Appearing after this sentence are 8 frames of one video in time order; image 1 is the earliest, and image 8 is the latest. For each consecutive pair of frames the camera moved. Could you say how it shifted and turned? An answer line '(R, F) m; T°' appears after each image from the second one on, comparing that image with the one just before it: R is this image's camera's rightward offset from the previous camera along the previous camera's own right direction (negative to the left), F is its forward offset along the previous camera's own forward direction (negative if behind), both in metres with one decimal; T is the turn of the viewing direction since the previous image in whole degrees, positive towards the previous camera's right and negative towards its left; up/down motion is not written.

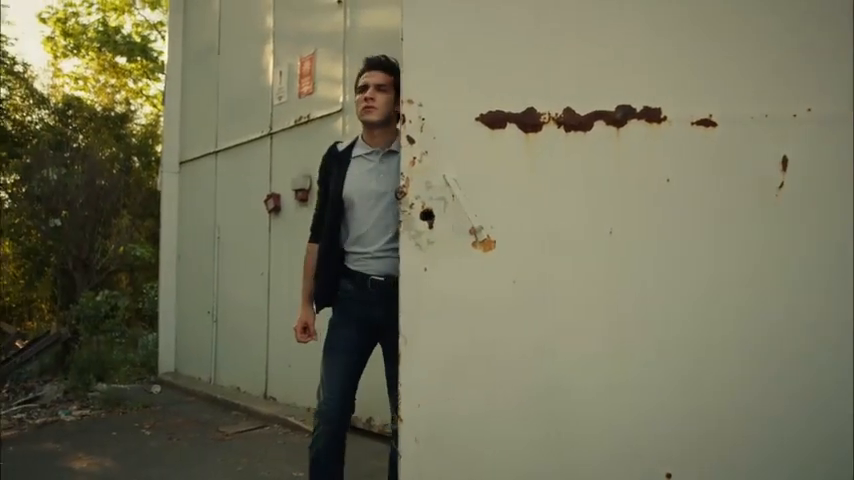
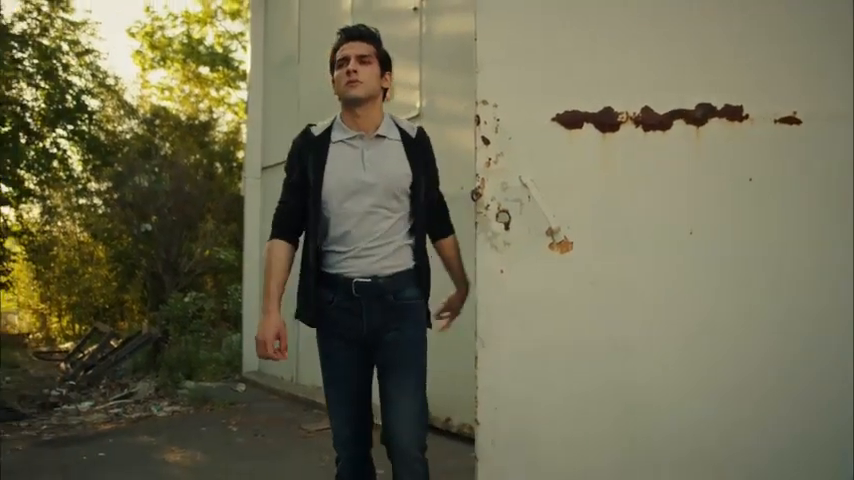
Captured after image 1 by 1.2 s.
(0.0, -0.1) m; -6°
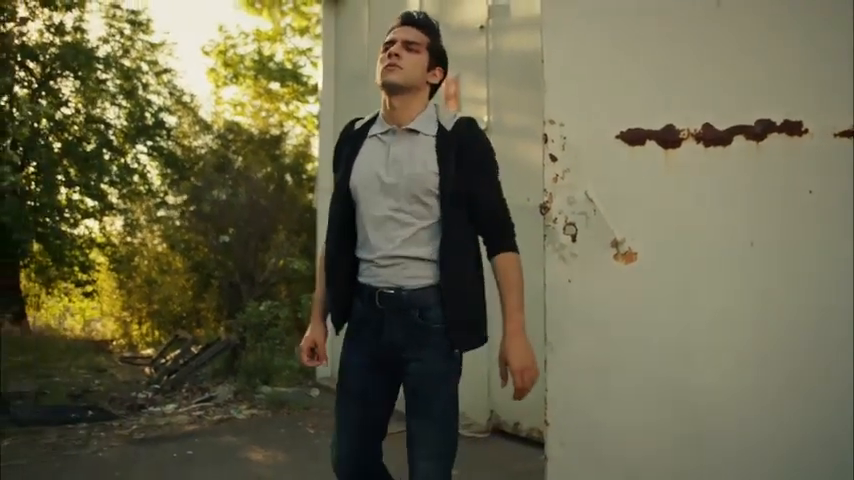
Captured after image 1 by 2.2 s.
(0.0, -0.2) m; -5°
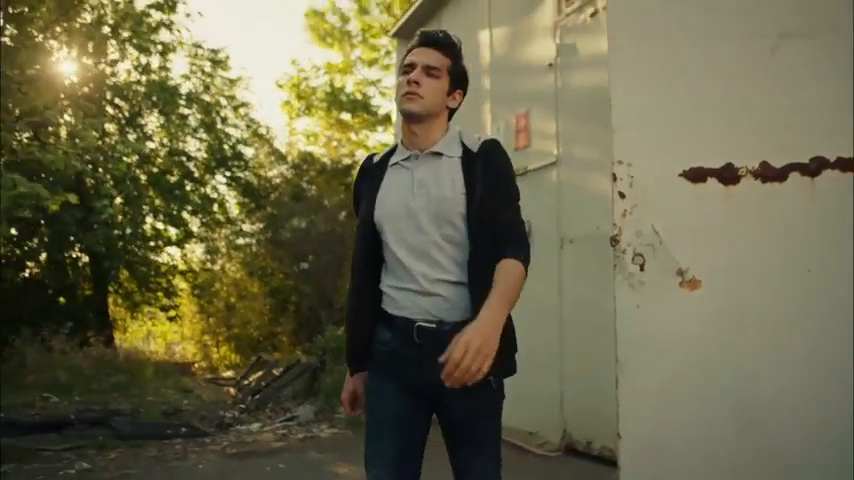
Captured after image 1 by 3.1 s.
(-0.1, -0.4) m; -5°
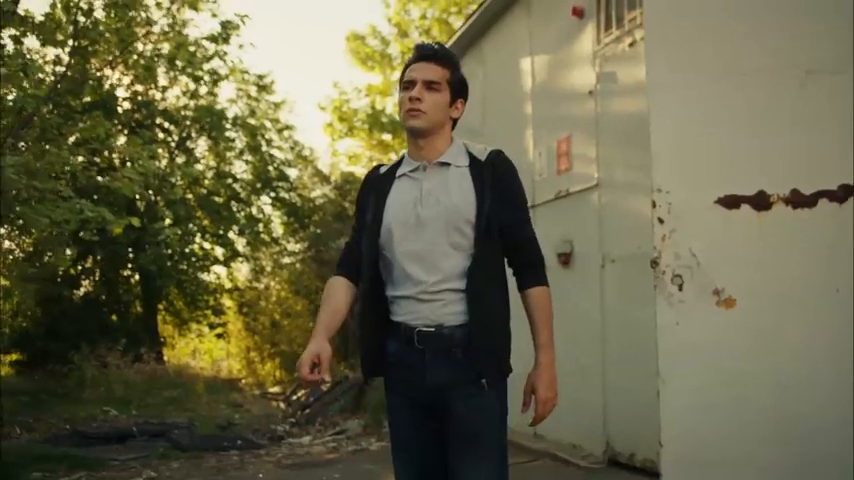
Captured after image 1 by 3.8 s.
(-0.1, -0.3) m; -3°
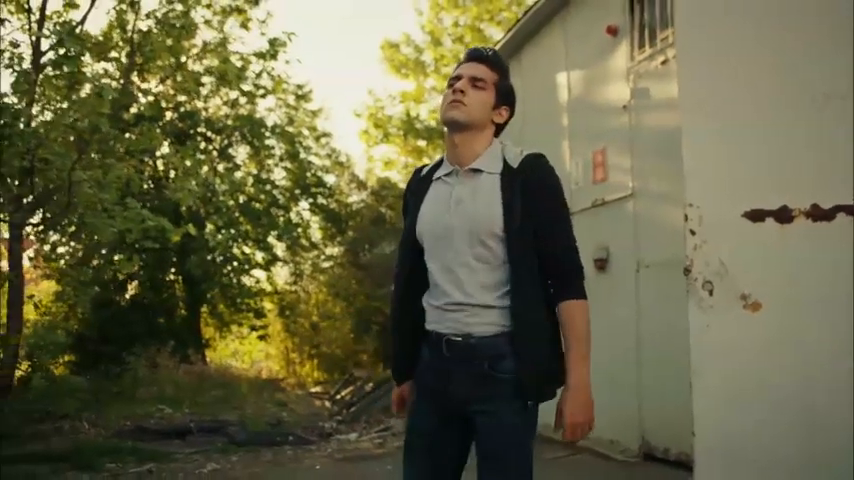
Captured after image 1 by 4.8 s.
(-0.1, -0.5) m; -2°
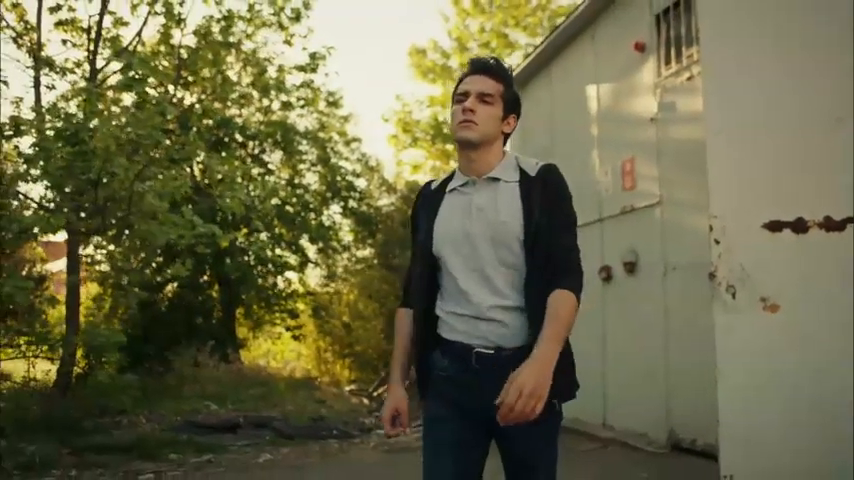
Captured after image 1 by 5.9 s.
(-0.2, -0.5) m; -2°
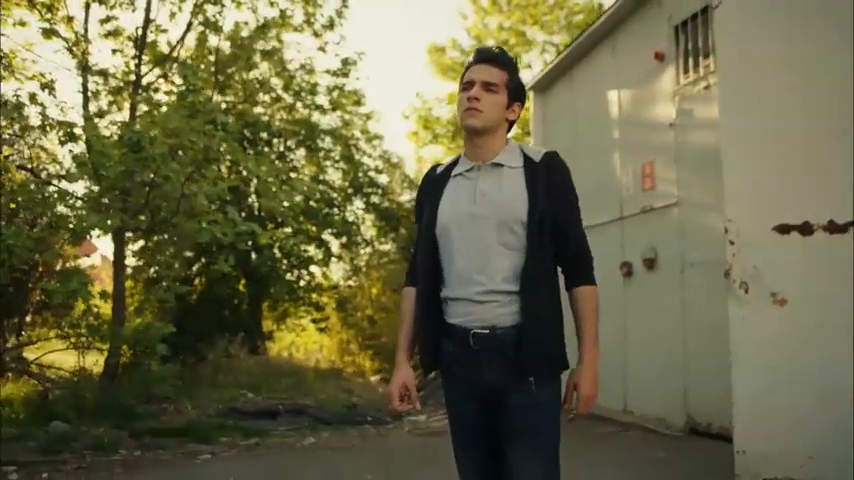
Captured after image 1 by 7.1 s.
(-0.2, -0.6) m; -1°
